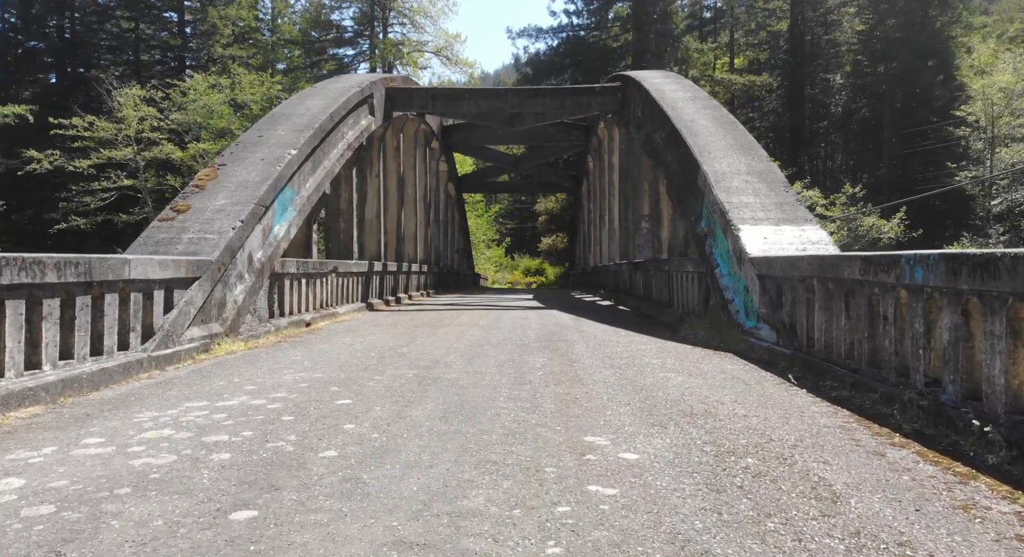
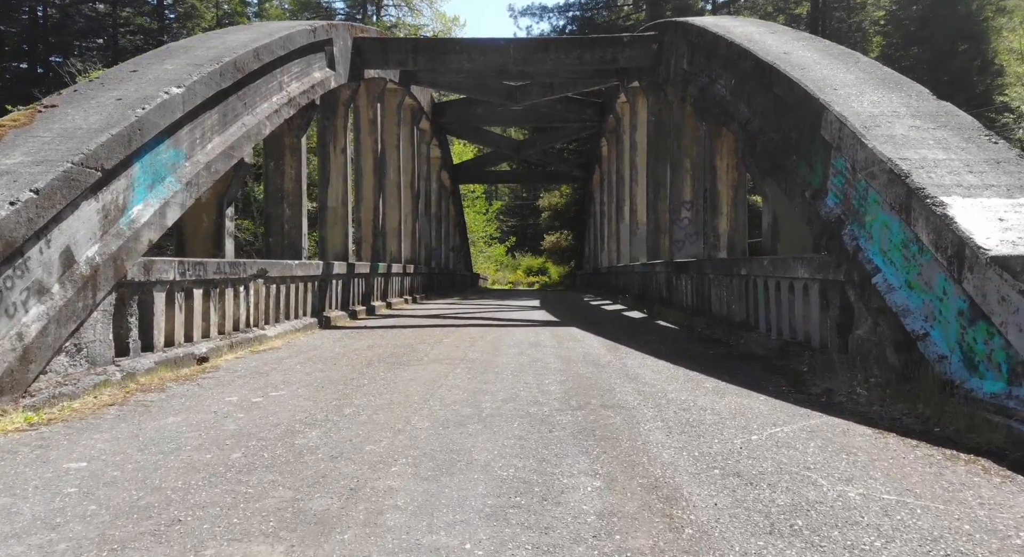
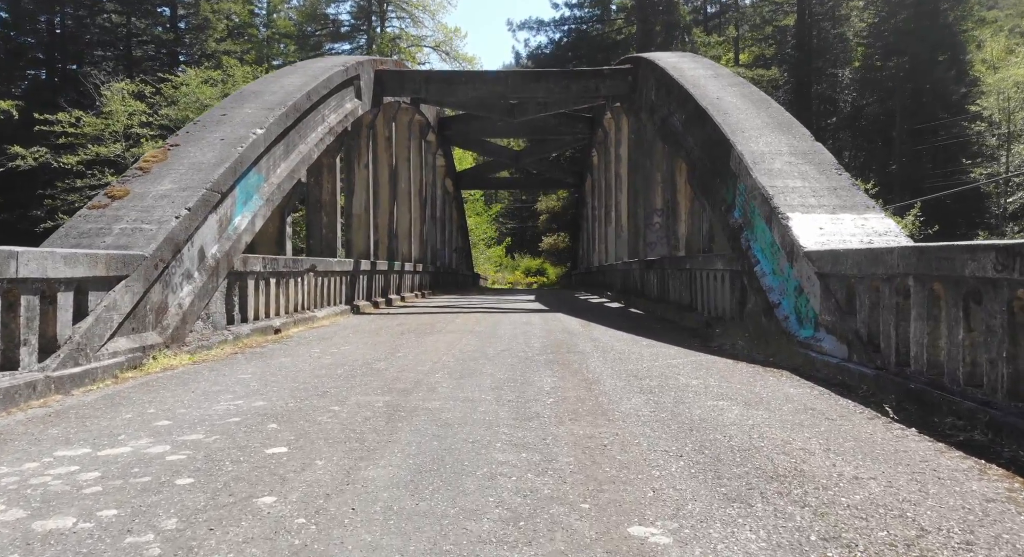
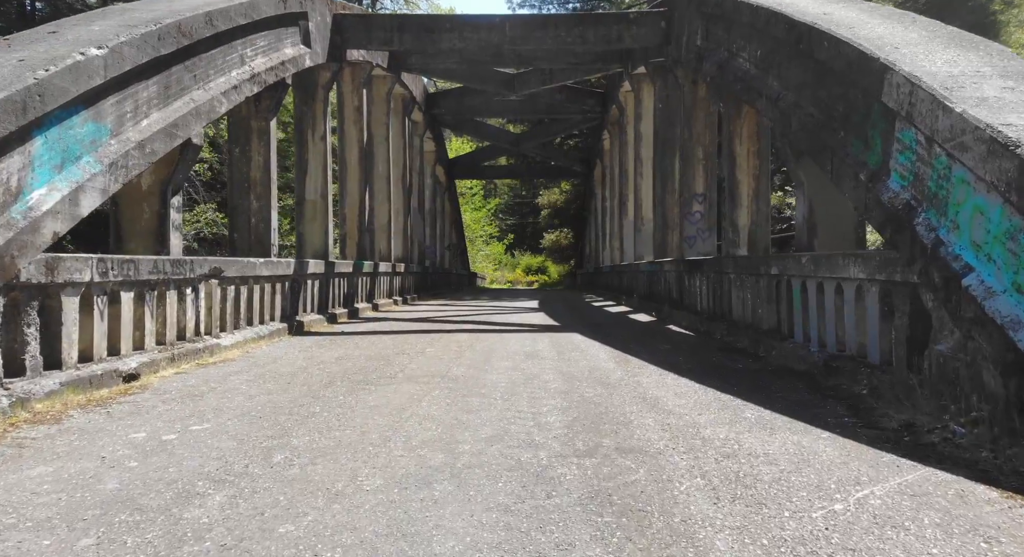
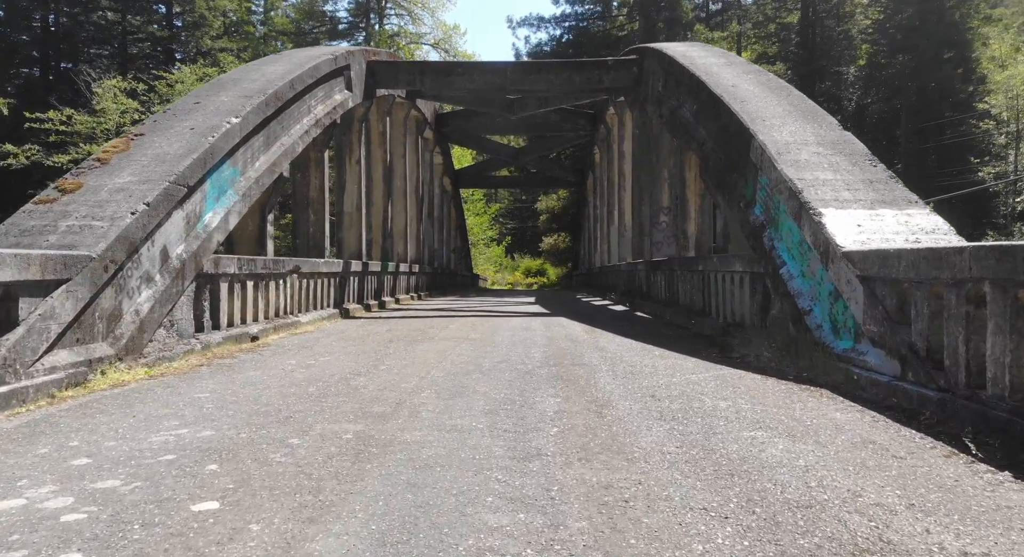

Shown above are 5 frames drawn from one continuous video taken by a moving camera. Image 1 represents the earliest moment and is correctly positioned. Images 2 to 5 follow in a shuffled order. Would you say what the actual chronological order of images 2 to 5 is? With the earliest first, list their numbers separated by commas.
3, 5, 2, 4
